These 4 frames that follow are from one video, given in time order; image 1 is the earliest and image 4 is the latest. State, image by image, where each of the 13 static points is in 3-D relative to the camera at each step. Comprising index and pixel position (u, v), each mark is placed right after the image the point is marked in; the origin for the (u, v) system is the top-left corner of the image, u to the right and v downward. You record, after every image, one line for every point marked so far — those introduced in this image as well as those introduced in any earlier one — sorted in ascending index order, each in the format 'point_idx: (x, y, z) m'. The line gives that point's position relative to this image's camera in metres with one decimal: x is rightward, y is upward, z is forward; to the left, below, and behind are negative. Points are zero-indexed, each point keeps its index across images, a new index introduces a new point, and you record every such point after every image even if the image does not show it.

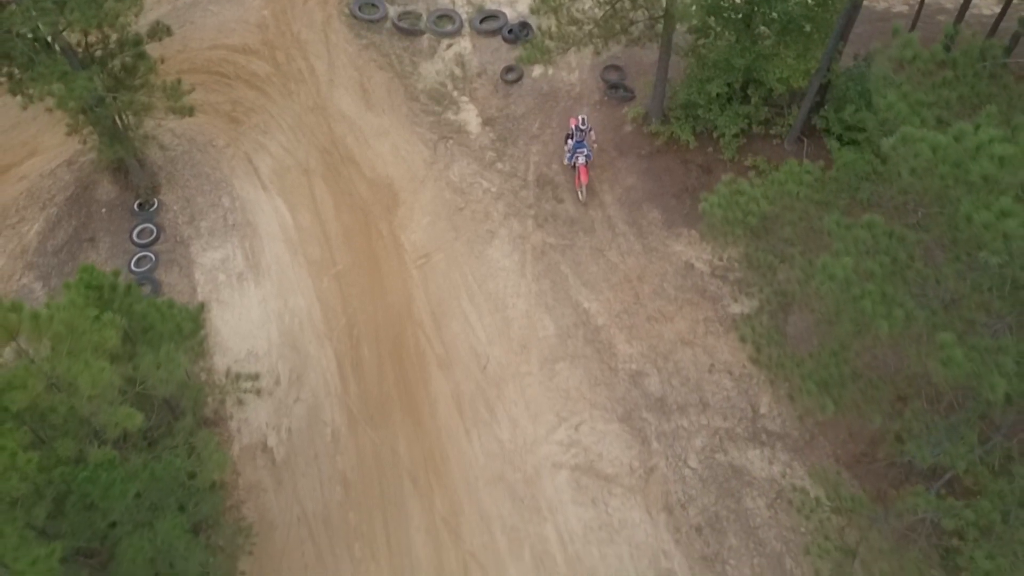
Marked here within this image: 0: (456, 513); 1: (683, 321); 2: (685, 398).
0: (-1.3, -5.4, +12.2) m
1: (+4.6, -0.9, +13.8) m
2: (+4.4, -2.8, +13.1) m
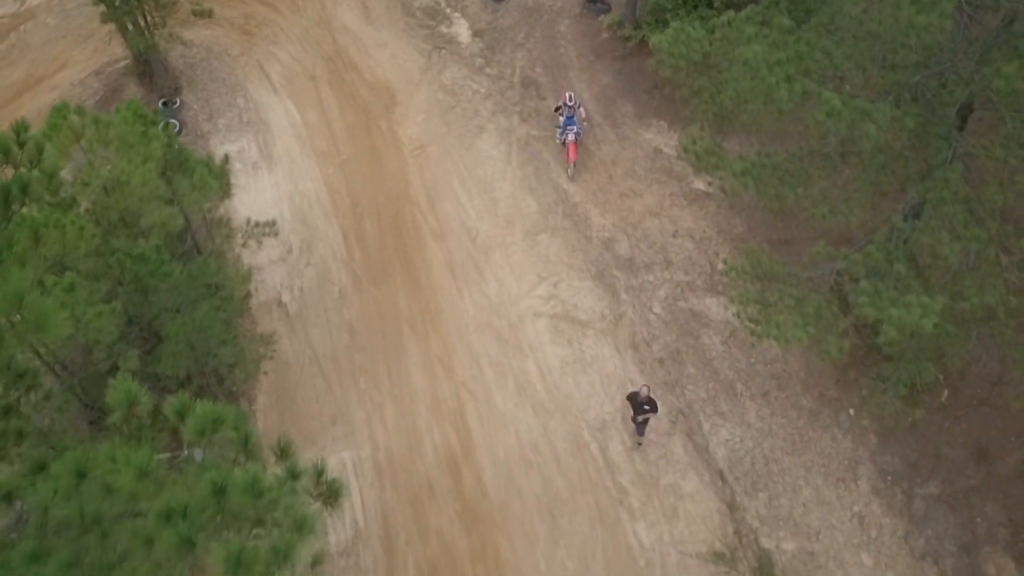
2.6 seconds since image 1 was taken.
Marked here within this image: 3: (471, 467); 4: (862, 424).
0: (-1.7, -1.8, +13.9) m
1: (+4.2, +2.8, +15.5) m
2: (+4.0, +0.9, +14.7) m
3: (-1.0, -4.4, +12.7) m
4: (+8.9, -3.4, +13.0) m
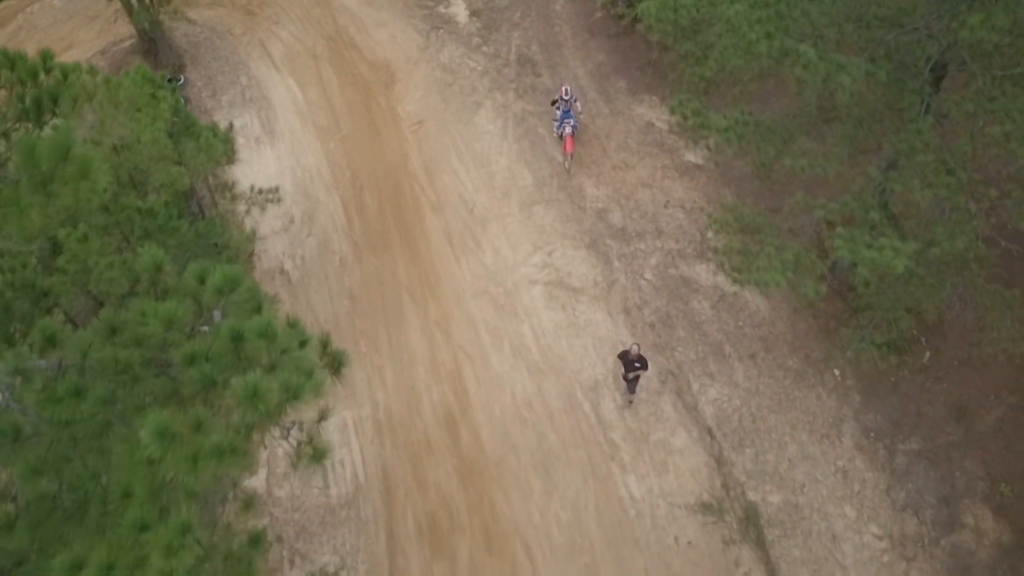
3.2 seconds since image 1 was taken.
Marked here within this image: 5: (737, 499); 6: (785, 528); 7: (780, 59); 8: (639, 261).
0: (-1.8, -0.8, +14.3) m
1: (+4.1, +3.7, +15.9) m
2: (+3.9, +1.8, +15.1) m
3: (-1.1, -3.5, +13.1) m
4: (+8.7, -2.5, +13.4) m
5: (+5.4, -5.1, +12.3) m
6: (+6.5, -5.7, +12.2) m
7: (+5.0, +4.3, +9.5) m
8: (+3.7, +0.8, +14.7) m
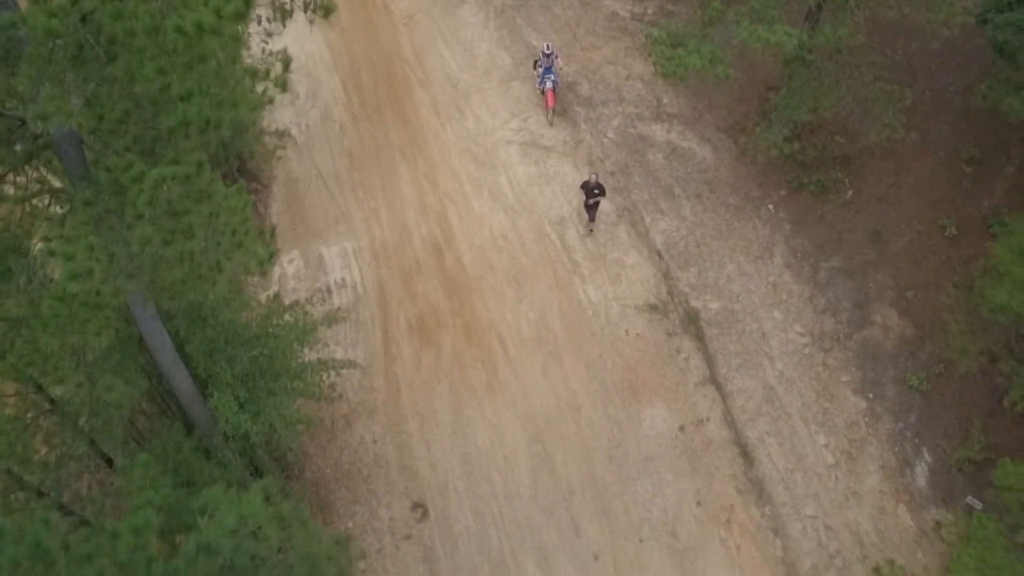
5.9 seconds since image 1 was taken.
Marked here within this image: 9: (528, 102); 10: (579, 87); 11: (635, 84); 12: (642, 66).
0: (-2.5, +3.8, +16.4) m
1: (+3.4, +8.4, +17.9) m
2: (+3.2, +6.4, +17.2) m
3: (-1.8, +1.1, +15.2) m
4: (+8.1, +2.2, +15.5) m
5: (+4.8, -0.4, +14.4) m
6: (+5.9, -1.1, +14.3) m
7: (+4.3, +8.9, +11.6) m
8: (+3.0, +5.4, +16.8) m
9: (+0.5, +6.3, +17.4) m
10: (+2.3, +6.8, +17.4) m
11: (+4.1, +6.9, +17.3) m
12: (+4.5, +7.6, +17.5) m
